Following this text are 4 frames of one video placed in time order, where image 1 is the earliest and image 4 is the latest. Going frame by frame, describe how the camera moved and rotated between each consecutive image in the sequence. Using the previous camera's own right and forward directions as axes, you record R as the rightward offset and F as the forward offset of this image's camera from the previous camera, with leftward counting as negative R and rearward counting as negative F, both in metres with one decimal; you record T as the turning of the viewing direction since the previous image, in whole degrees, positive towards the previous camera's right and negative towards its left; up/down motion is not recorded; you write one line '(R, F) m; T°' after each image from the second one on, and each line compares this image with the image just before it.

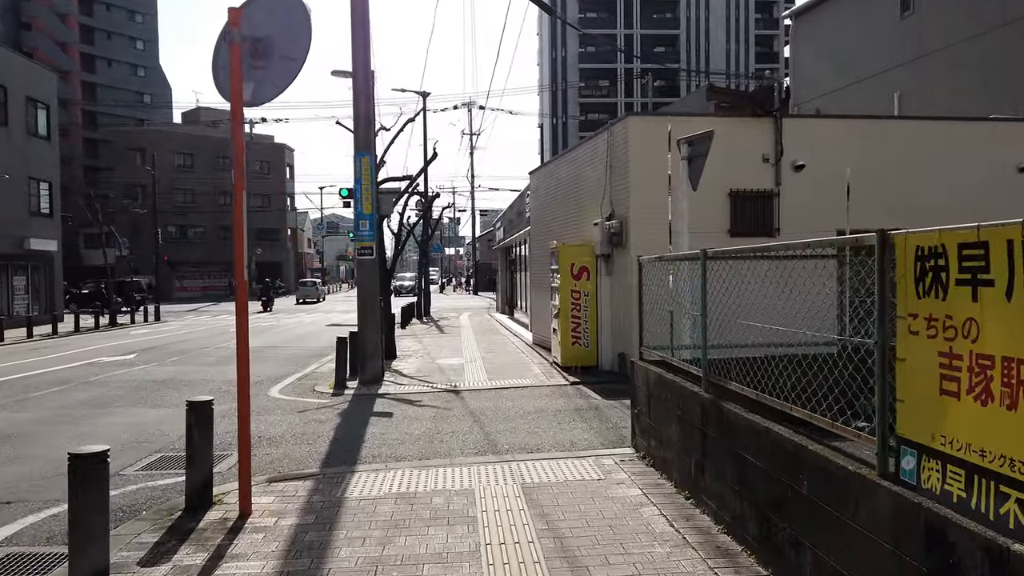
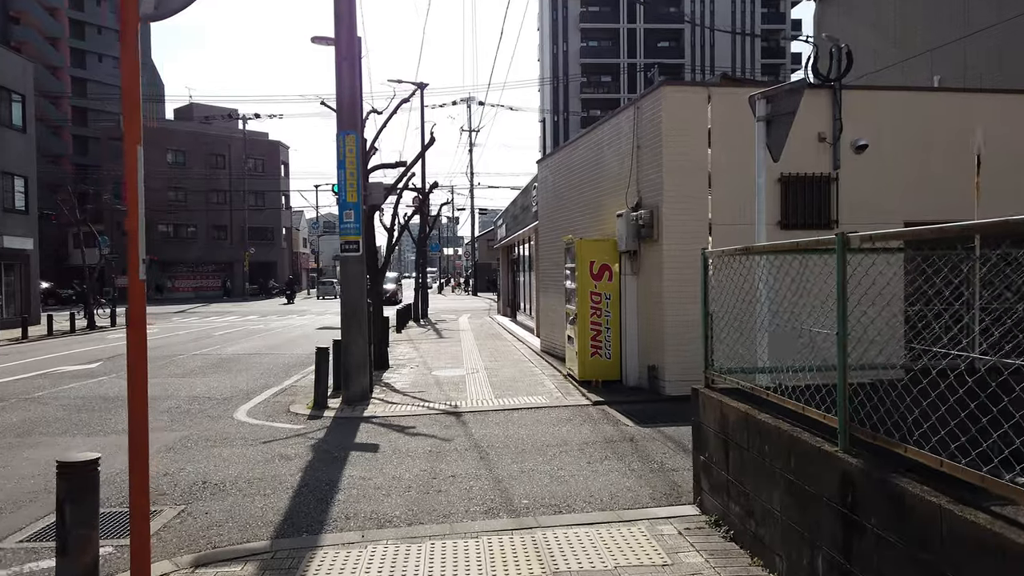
(-0.2, +1.8) m; 0°
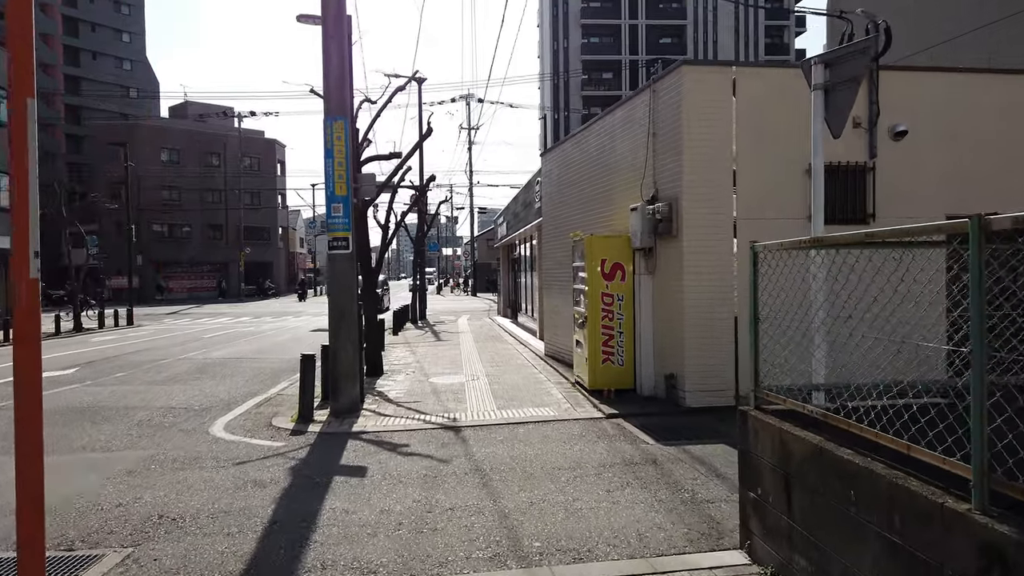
(-0.1, +0.9) m; 0°
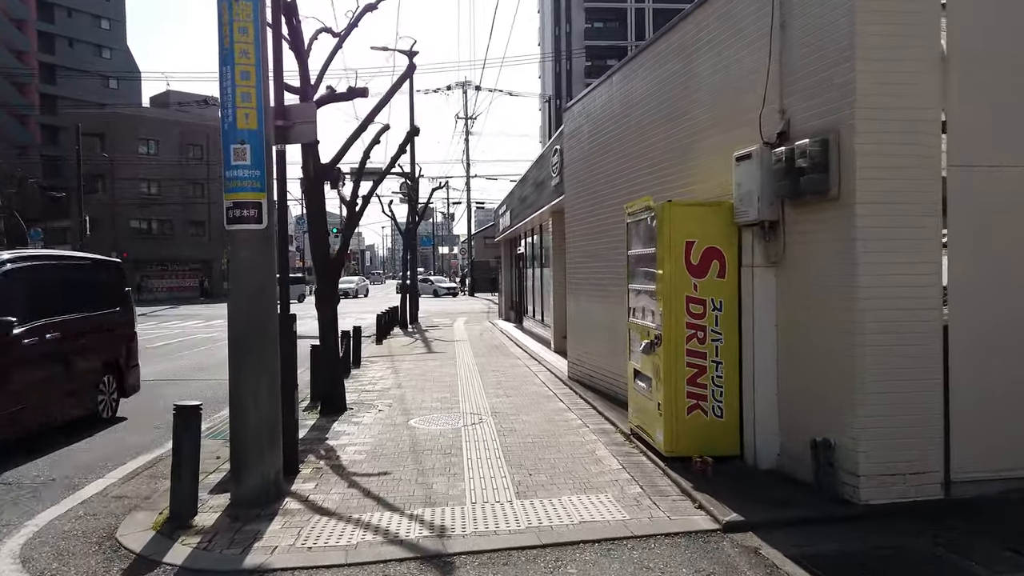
(-0.3, +4.0) m; 0°
